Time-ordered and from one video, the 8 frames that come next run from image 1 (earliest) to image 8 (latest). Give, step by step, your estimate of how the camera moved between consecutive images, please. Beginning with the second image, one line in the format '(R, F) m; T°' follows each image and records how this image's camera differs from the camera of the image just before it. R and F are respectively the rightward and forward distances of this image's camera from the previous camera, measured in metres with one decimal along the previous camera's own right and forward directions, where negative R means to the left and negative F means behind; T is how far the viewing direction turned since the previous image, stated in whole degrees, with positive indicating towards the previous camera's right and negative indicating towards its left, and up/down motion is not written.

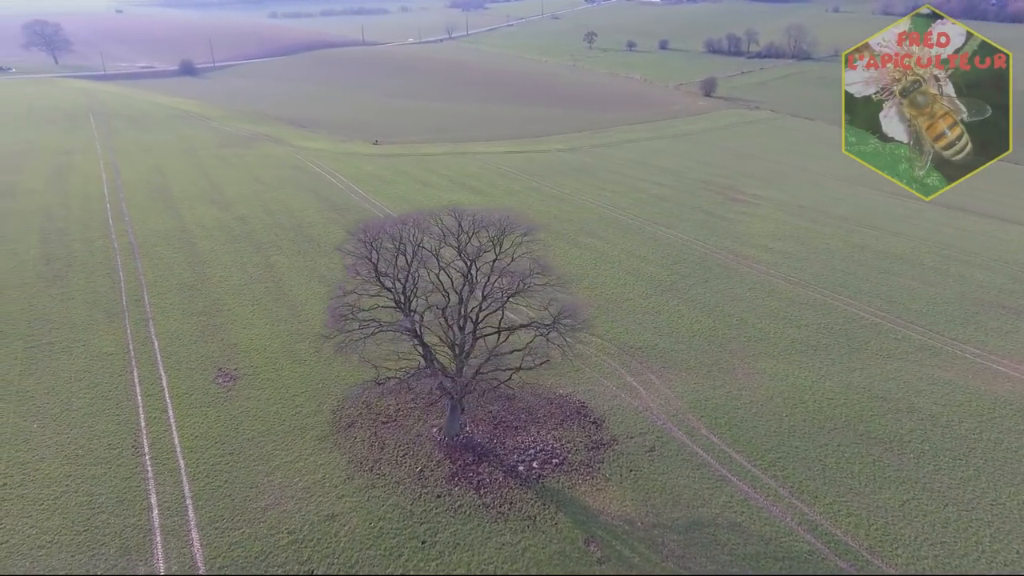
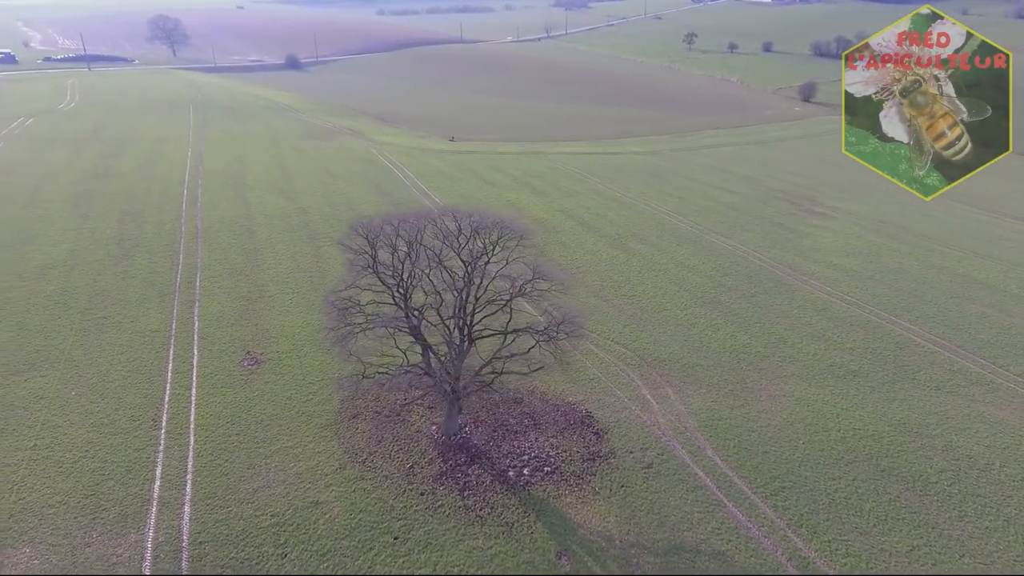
(+2.8, +0.4) m; -7°
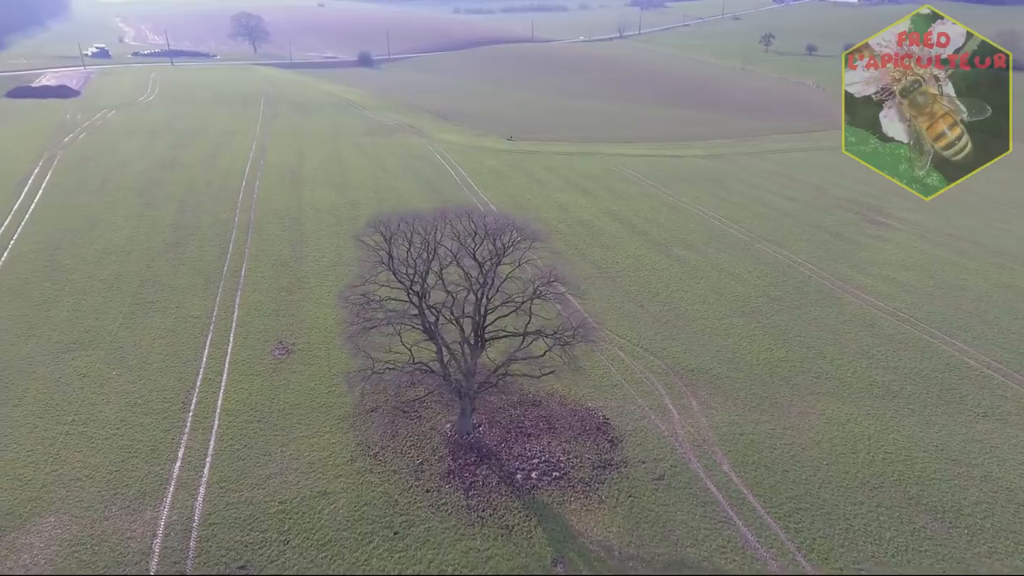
(+1.5, +0.2) m; -5°
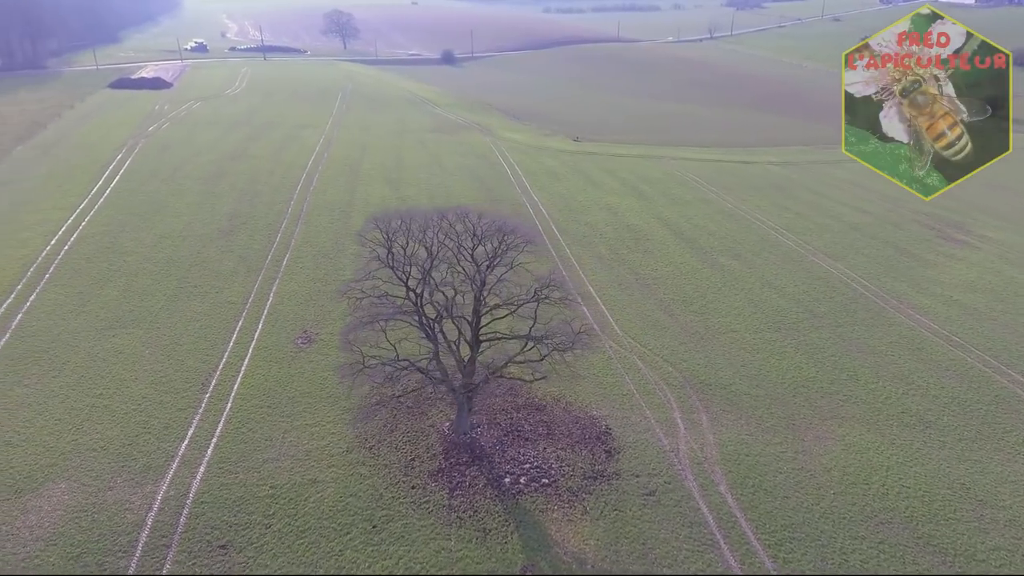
(+2.5, +0.3) m; -6°
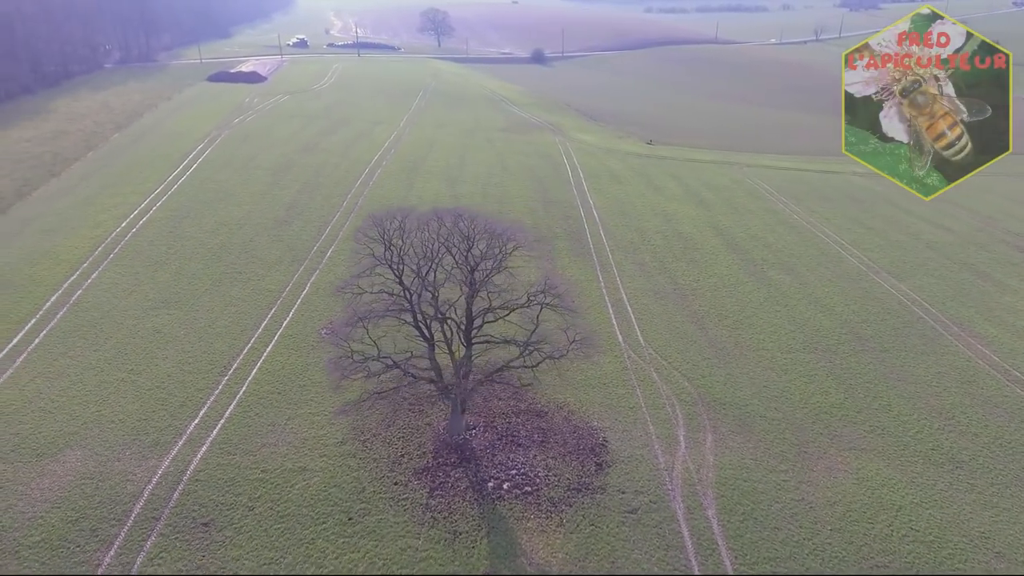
(+2.9, +0.4) m; -7°
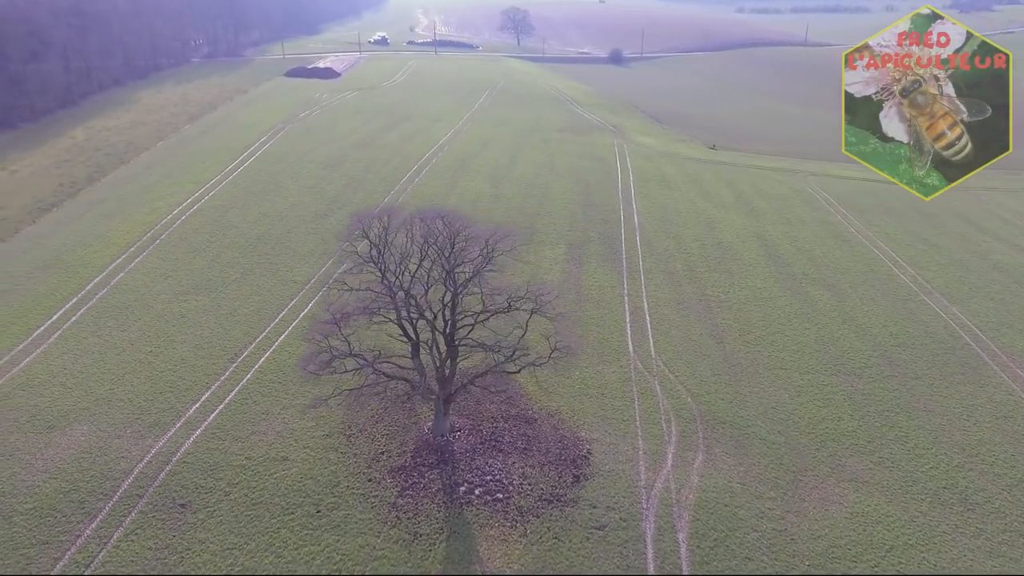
(+2.9, +0.4) m; -6°
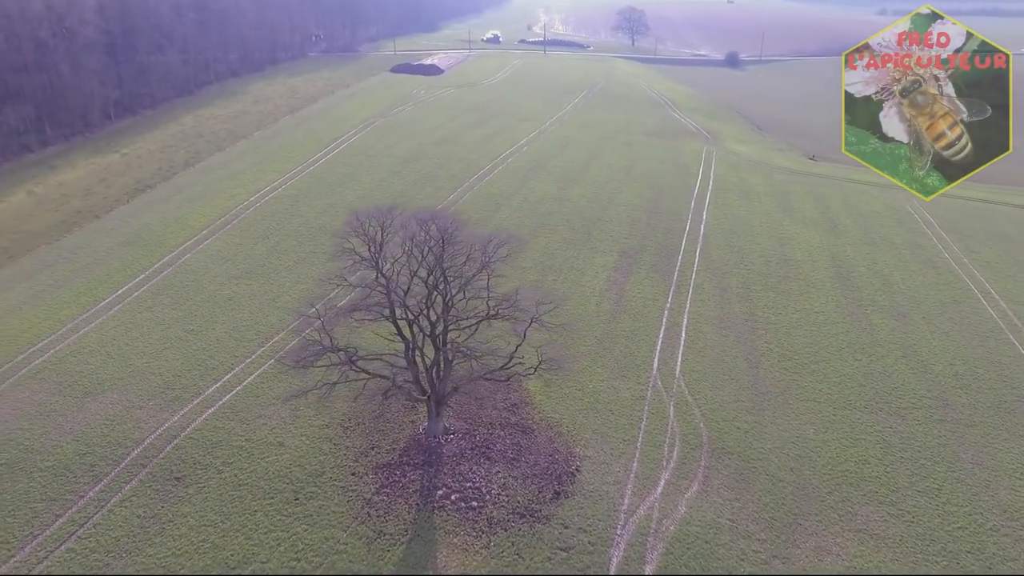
(+3.5, +0.6) m; -9°
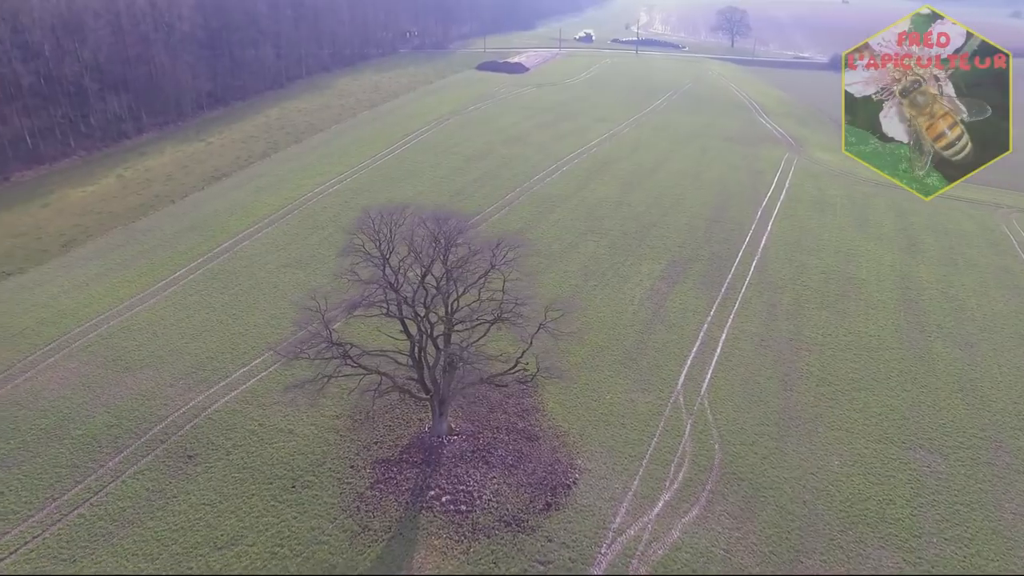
(+2.5, +0.5) m; -7°
